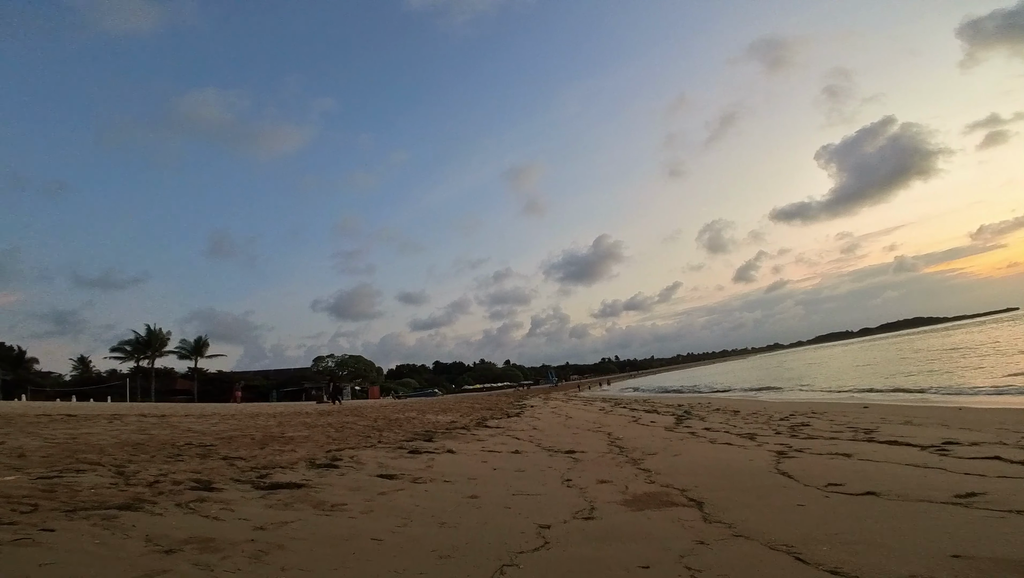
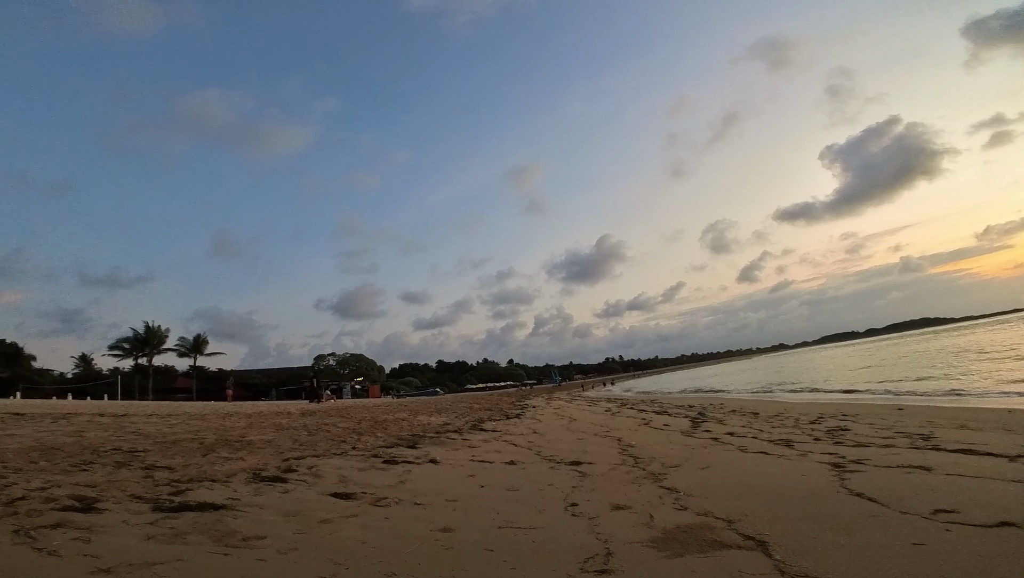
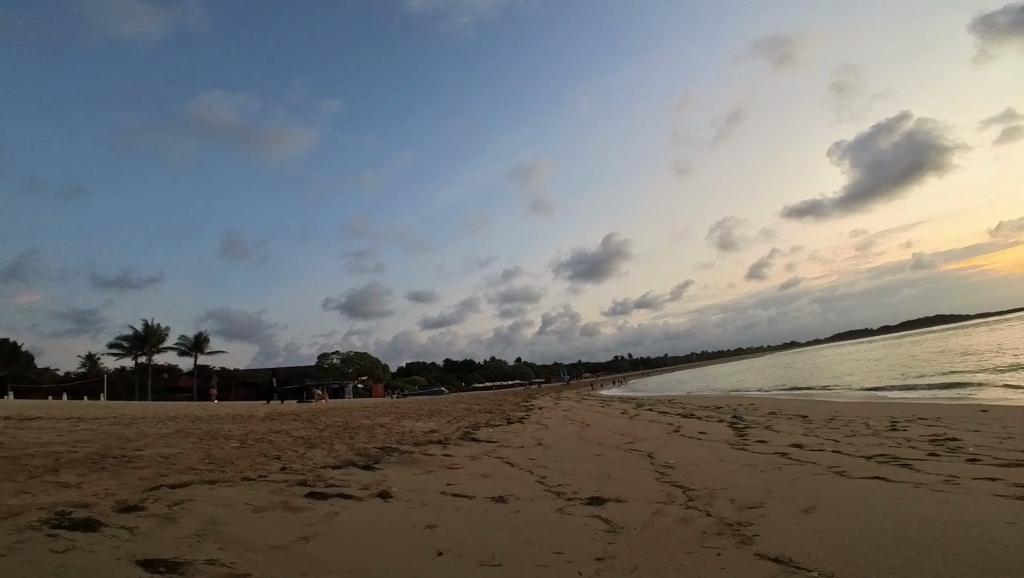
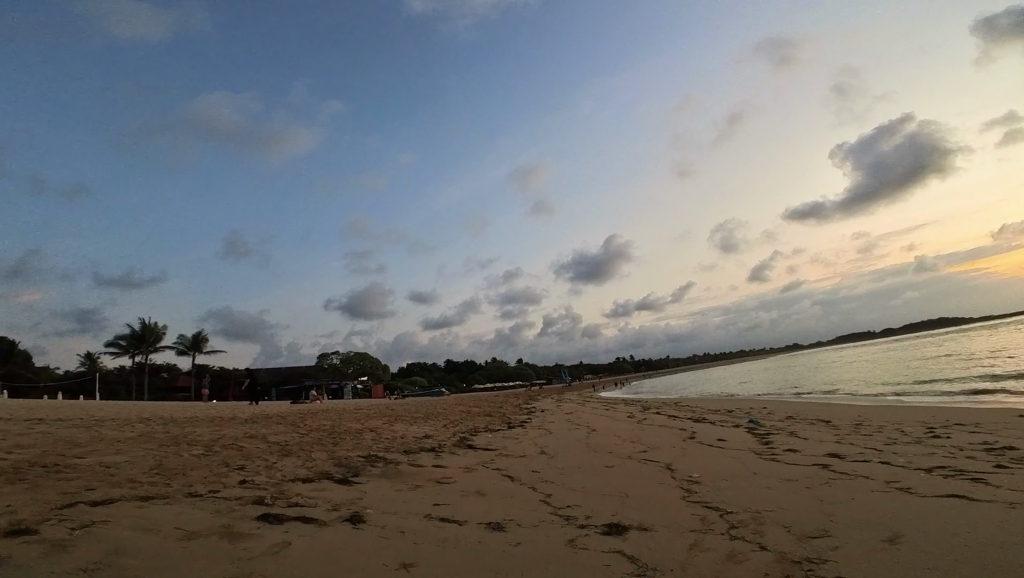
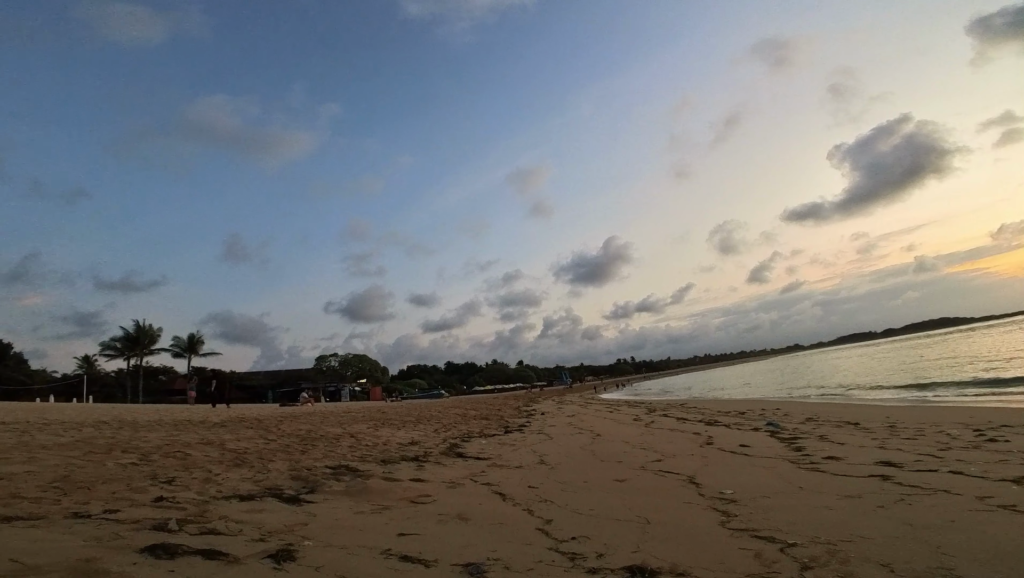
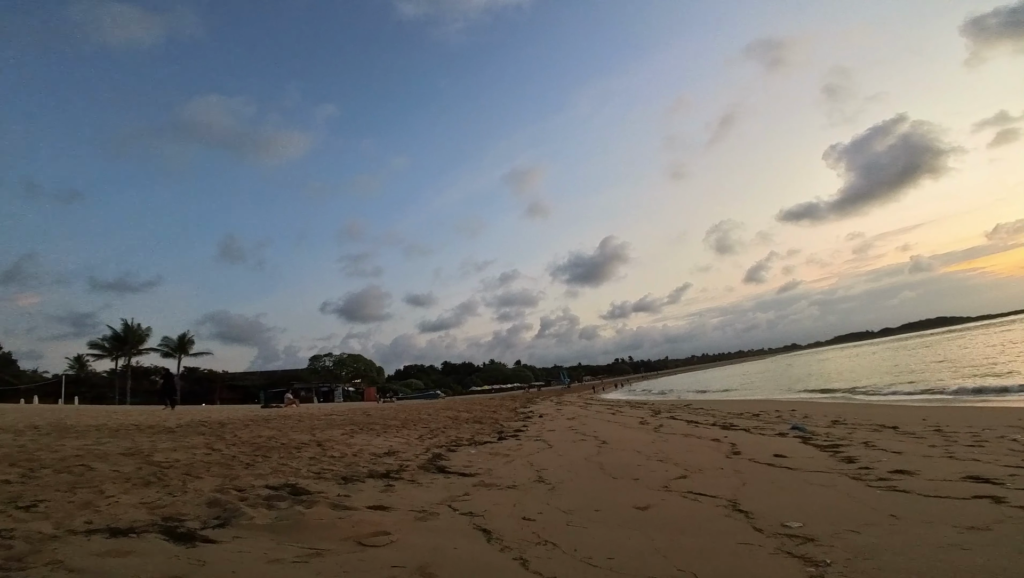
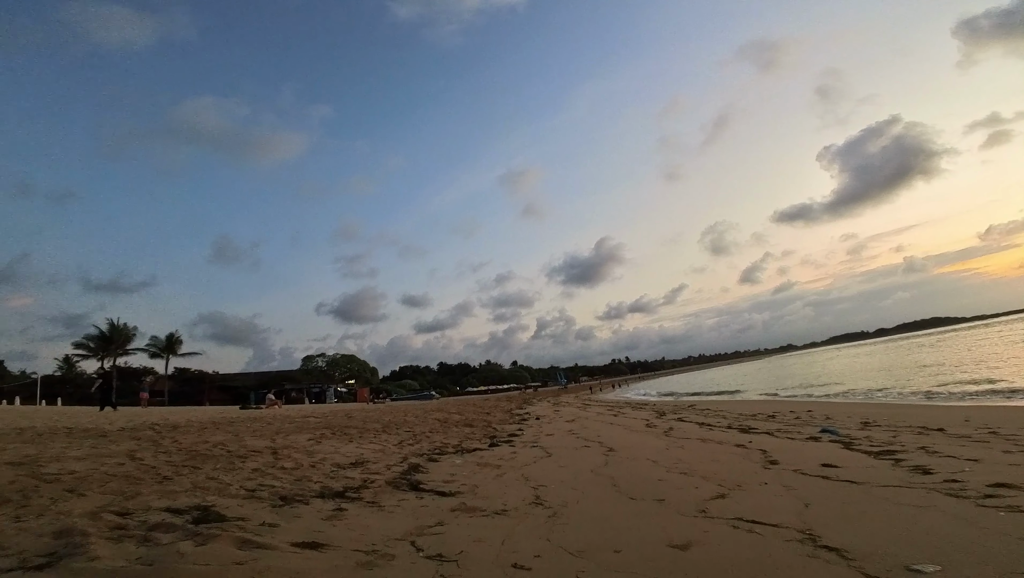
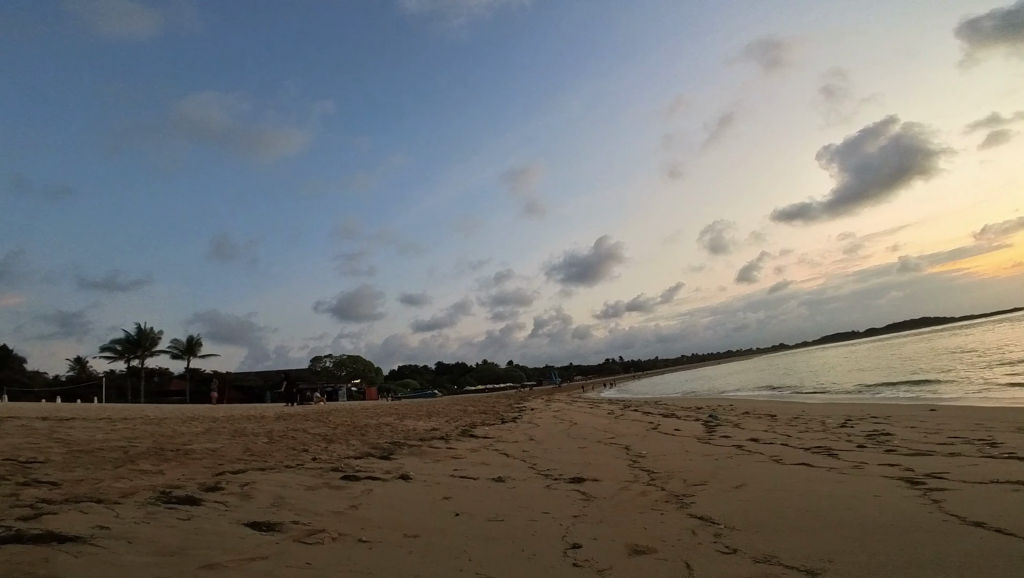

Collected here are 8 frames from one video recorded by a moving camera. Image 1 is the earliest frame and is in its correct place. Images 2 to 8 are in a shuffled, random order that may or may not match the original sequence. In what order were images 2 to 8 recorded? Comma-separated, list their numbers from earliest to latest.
2, 8, 3, 4, 5, 6, 7
